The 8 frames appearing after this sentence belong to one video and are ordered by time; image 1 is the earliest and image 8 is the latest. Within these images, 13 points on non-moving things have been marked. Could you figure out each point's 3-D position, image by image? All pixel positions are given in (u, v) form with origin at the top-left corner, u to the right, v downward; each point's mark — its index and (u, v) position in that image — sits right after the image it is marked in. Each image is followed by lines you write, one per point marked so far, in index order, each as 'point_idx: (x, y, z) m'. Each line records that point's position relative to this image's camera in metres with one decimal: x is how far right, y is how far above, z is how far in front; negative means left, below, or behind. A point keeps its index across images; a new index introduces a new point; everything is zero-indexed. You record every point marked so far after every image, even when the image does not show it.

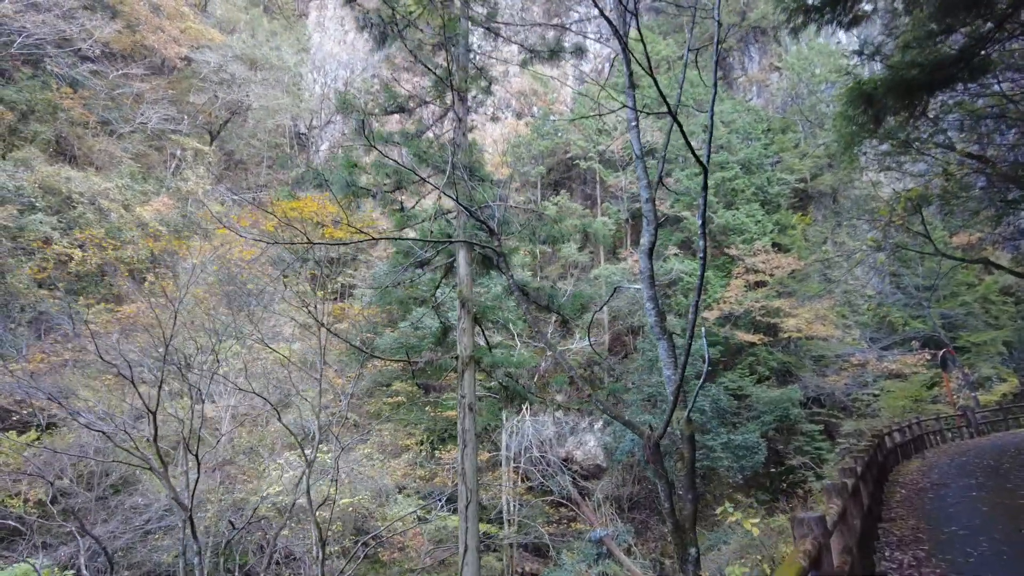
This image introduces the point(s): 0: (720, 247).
0: (+5.5, +1.1, +17.5) m
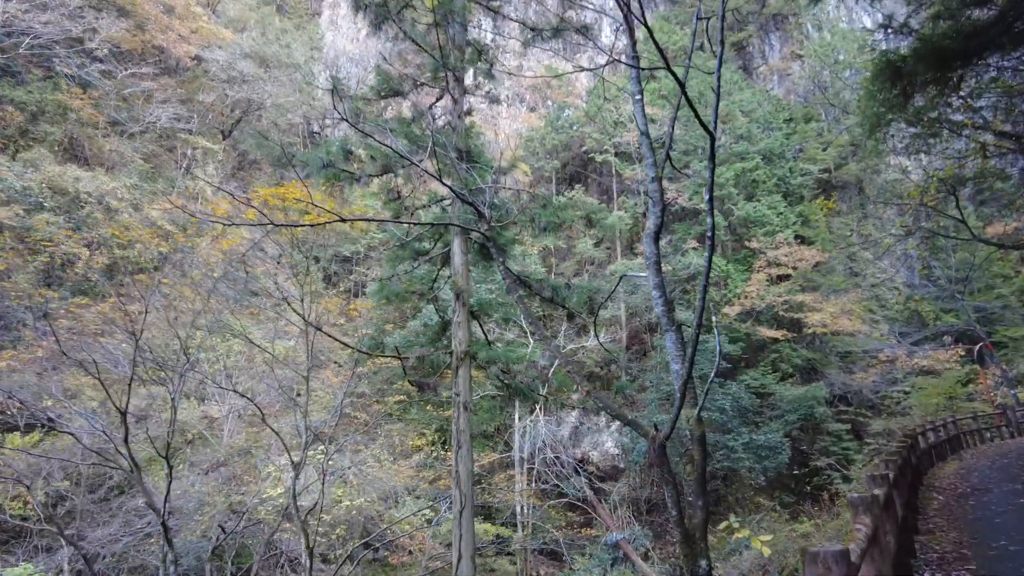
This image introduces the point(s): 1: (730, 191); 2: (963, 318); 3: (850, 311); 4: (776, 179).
0: (+5.9, +1.2, +16.9) m
1: (+5.5, +2.4, +16.5) m
2: (+10.8, -0.7, +15.6) m
3: (+7.2, -0.5, +13.9) m
4: (+7.0, +2.9, +17.5) m
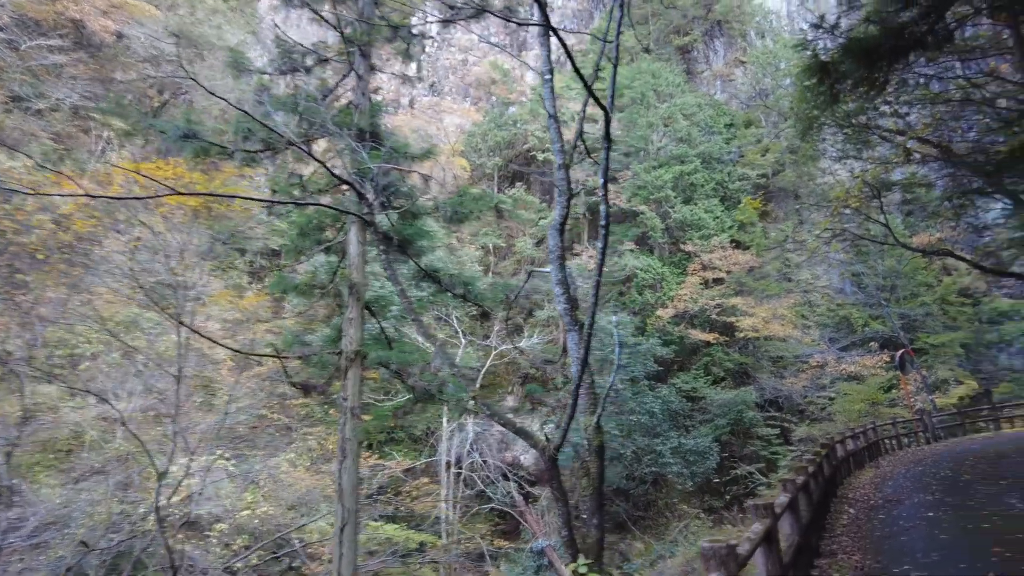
0: (+4.3, +1.2, +16.8) m
1: (+3.9, +2.4, +16.4) m
2: (+9.2, -0.9, +15.9) m
3: (+5.8, -0.6, +14.0) m
4: (+5.4, +2.8, +17.6) m
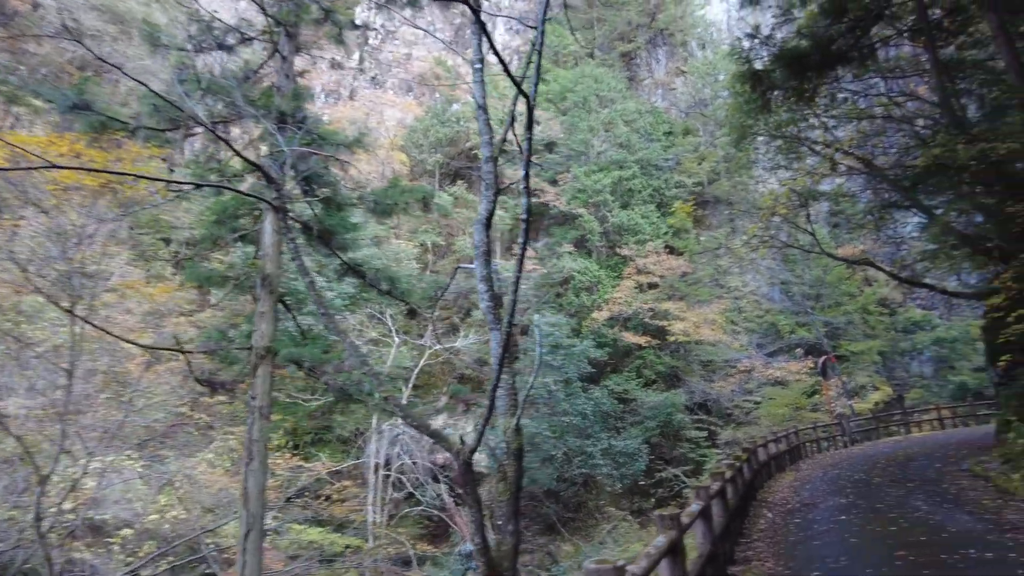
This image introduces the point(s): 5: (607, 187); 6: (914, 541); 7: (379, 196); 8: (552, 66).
0: (+2.7, +1.1, +17.0) m
1: (+2.4, +2.3, +16.5) m
2: (+7.7, -1.1, +16.5) m
3: (+4.4, -0.7, +14.3) m
4: (+3.8, +2.7, +17.8) m
5: (+2.4, +2.6, +16.8) m
6: (+2.8, -1.8, +4.5) m
7: (-1.2, +0.9, +6.0) m
8: (+1.2, +6.8, +19.9) m
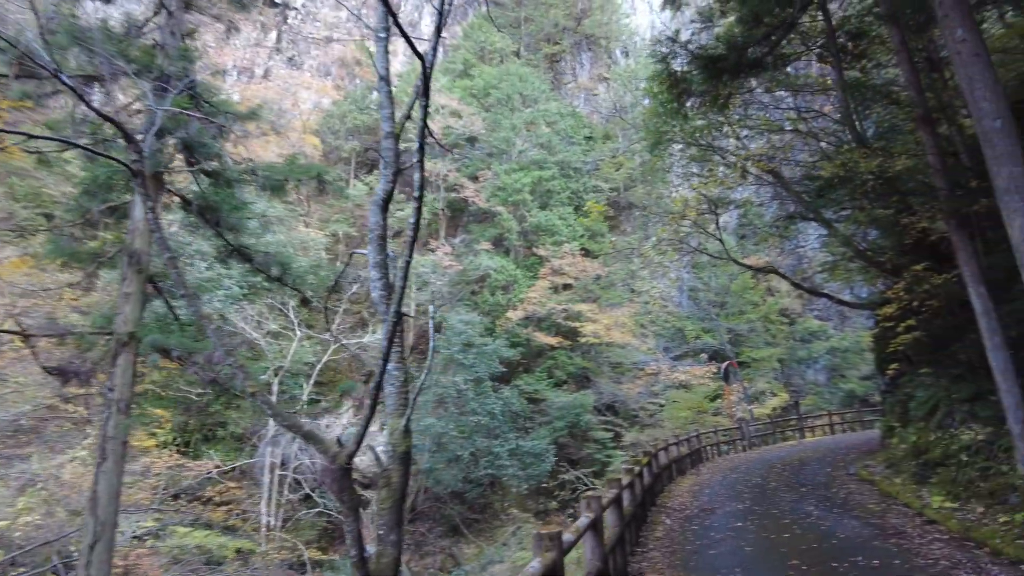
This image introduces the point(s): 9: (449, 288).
0: (+0.5, +1.1, +16.9) m
1: (+0.3, +2.3, +16.4) m
2: (+5.4, -1.3, +17.1) m
3: (+2.5, -0.8, +14.4) m
4: (+1.6, +2.7, +17.9) m
5: (+0.4, +2.6, +16.7) m
6: (+2.1, -1.8, +4.6) m
7: (-2.0, +1.0, +5.5) m
8: (-1.0, +6.8, +19.7) m
9: (-1.4, 0.0, +14.5) m
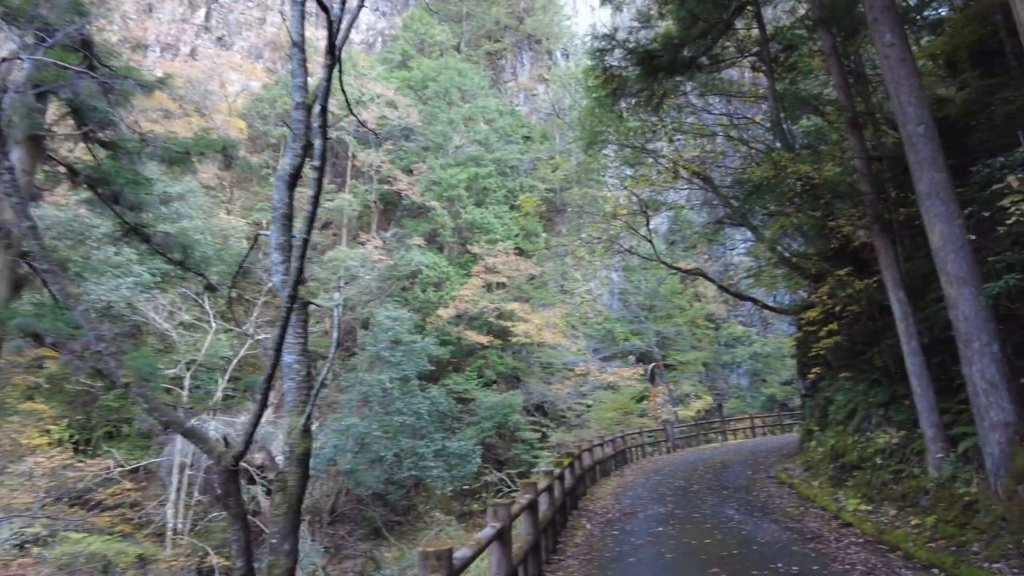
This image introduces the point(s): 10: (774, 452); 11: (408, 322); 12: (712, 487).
0: (-1.2, +1.1, +16.7) m
1: (-1.3, +2.4, +16.2) m
2: (+3.6, -1.4, +17.3) m
3: (+0.9, -0.8, +14.4) m
4: (-0.2, +2.7, +17.7) m
5: (-1.3, +2.7, +16.4) m
6: (+1.5, -1.8, +4.5) m
7: (-2.6, +1.1, +5.0) m
8: (-2.8, +6.9, +19.2) m
9: (-2.9, +0.1, +14.1) m
10: (+4.4, -2.8, +11.0) m
11: (-2.1, -0.7, +12.9) m
12: (+2.4, -2.3, +7.6) m
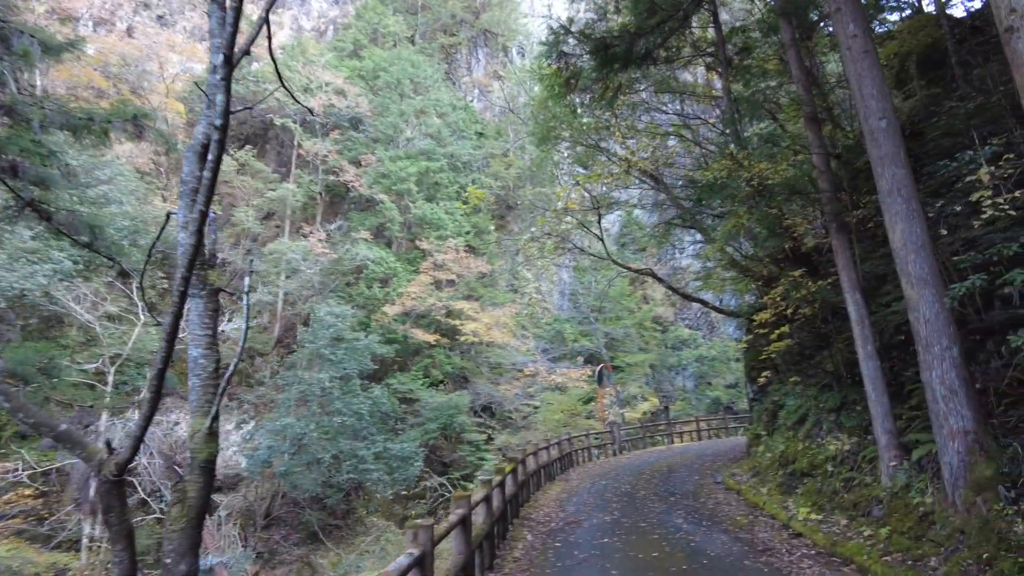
0: (-2.4, +1.2, +16.3) m
1: (-2.5, +2.4, +15.7) m
2: (+2.2, -1.4, +17.2) m
3: (-0.2, -0.8, +14.1) m
4: (-1.5, +2.7, +17.4) m
5: (-2.5, +2.7, +16.0) m
6: (+1.1, -1.8, +4.3) m
7: (-3.0, +1.2, +4.6) m
8: (-4.1, +7.1, +18.7) m
9: (-4.0, +0.2, +13.6) m
10: (+3.5, -2.8, +11.0) m
11: (-3.1, -0.6, +12.4) m
12: (+1.7, -2.3, +7.5) m
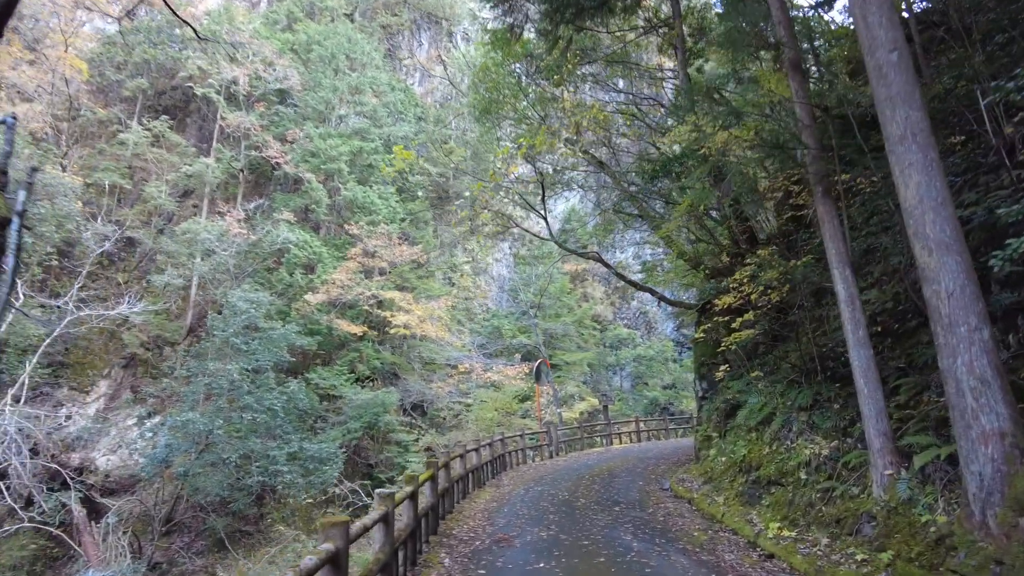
0: (-3.9, +1.5, +15.2) m
1: (-3.8, +2.7, +14.7) m
2: (+0.6, -1.3, +16.6) m
3: (-1.5, -0.6, +13.3) m
4: (-3.0, +3.0, +16.4) m
5: (-3.9, +3.0, +15.0) m
6: (+0.6, -1.7, +3.6) m
7: (-3.4, +1.5, +3.5) m
8: (-5.6, +7.4, +17.5) m
9: (-5.2, +0.5, +12.4) m
10: (+2.4, -2.8, +10.5) m
11: (-4.2, -0.3, +11.3) m
12: (+0.9, -2.2, +6.9) m
